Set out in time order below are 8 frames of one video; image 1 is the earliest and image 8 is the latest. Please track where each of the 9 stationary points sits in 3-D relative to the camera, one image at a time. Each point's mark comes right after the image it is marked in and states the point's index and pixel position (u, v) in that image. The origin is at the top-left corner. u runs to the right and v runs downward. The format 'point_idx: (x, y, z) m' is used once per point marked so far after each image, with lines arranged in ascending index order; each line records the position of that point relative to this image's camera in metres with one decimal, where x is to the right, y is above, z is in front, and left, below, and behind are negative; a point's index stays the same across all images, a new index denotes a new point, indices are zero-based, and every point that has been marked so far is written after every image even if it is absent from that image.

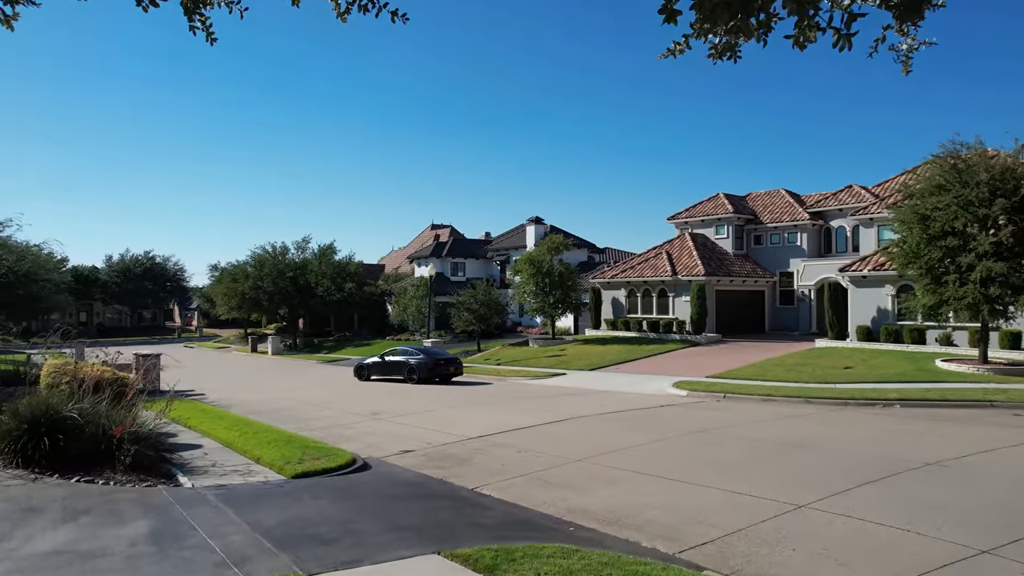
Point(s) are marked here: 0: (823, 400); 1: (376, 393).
0: (+7.0, -2.6, +14.7) m
1: (-4.0, -3.2, +19.5) m
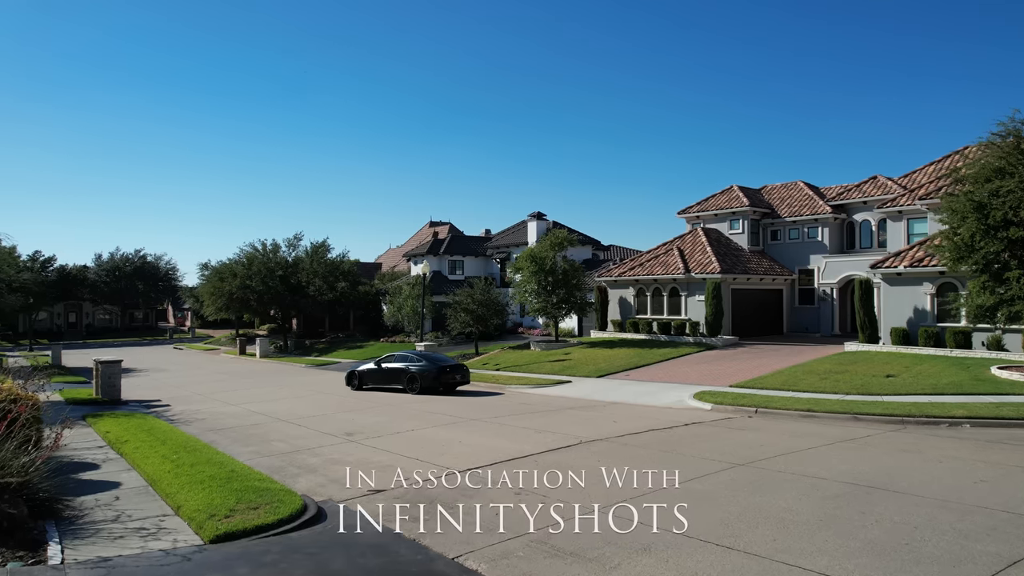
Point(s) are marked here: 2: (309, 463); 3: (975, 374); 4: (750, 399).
0: (+7.0, -2.5, +12.5) m
1: (-4.0, -3.2, +17.3) m
2: (-3.3, -2.8, +10.7) m
3: (+11.6, -2.2, +16.4) m
4: (+5.4, -2.5, +15.0) m
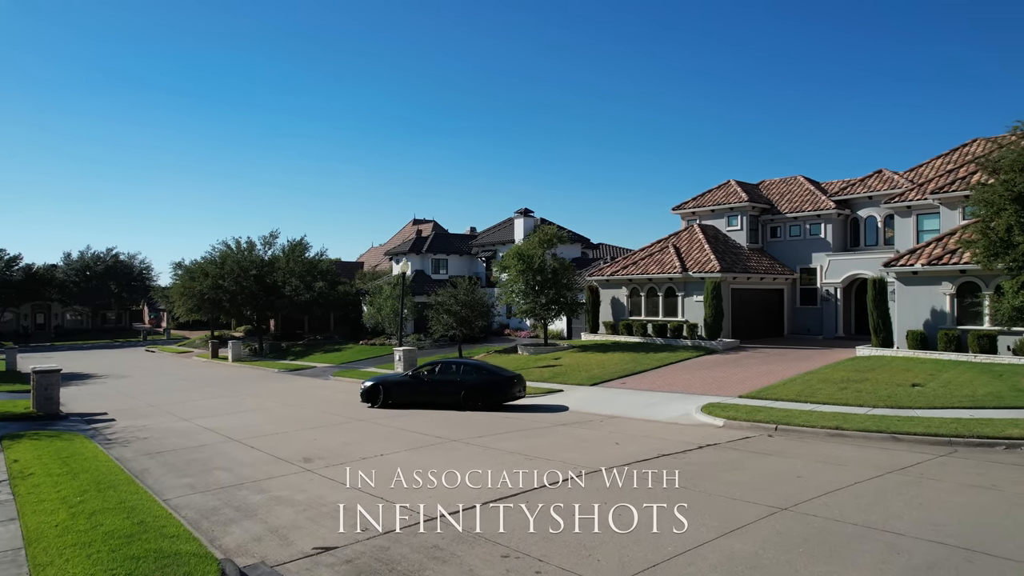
0: (+6.7, -2.5, +10.8) m
1: (-4.3, -3.2, +15.4) m
2: (-3.5, -2.9, +8.8) m
3: (+11.3, -2.2, +14.8) m
4: (+5.2, -2.5, +13.3) m
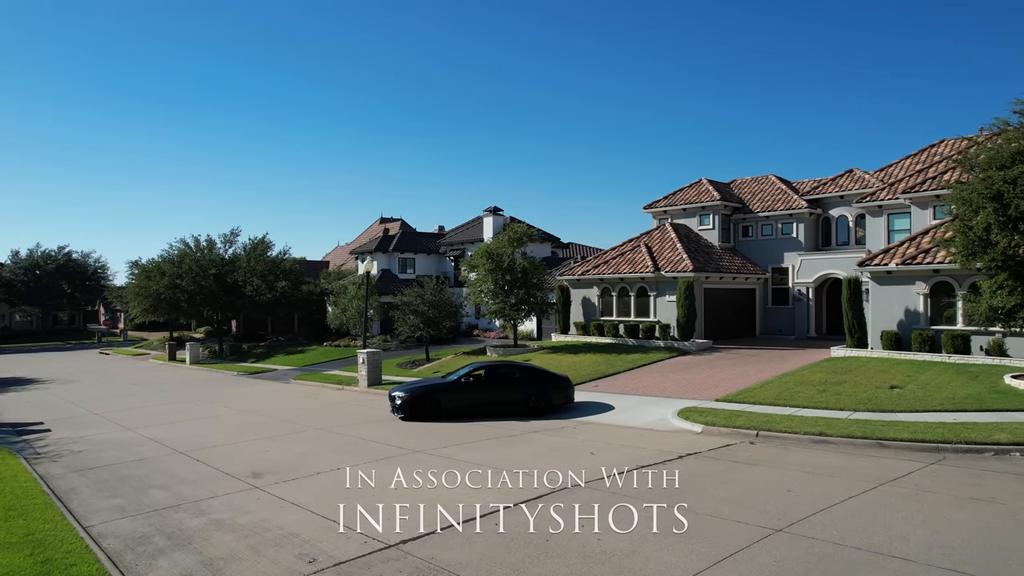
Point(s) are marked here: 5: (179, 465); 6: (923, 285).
0: (+6.3, -2.5, +10.3) m
1: (-5.0, -3.2, +14.4) m
2: (-3.9, -2.8, +7.8) m
3: (+10.6, -2.2, +14.5) m
4: (+4.6, -2.5, +12.7) m
5: (-5.7, -3.0, +11.3) m
6: (+11.8, +0.1, +18.8) m
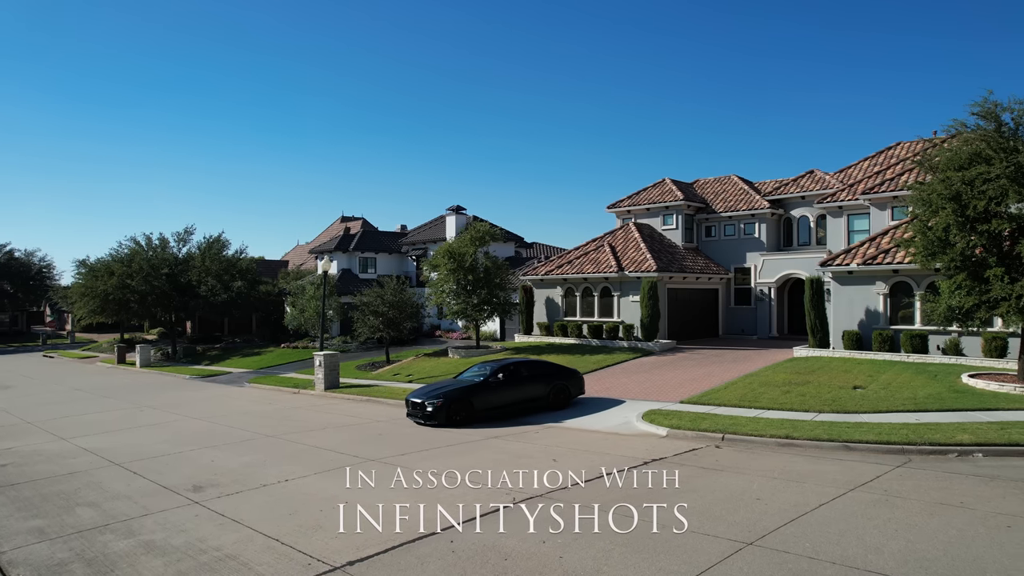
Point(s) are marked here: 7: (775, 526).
0: (+5.6, -2.5, +10.2) m
1: (-5.8, -3.2, +13.6) m
2: (-4.4, -2.9, +7.1) m
3: (+9.8, -2.2, +14.6) m
4: (+3.8, -2.5, +12.5) m
5: (-6.4, -3.0, +10.5) m
6: (+10.7, +0.1, +19.0) m
7: (+2.7, -2.4, +6.7) m
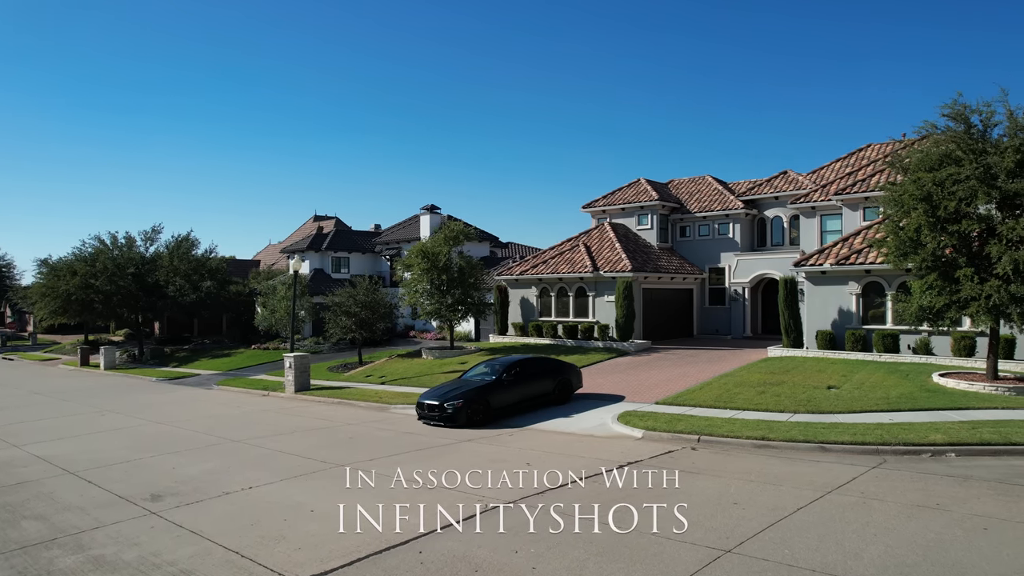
0: (+5.2, -2.5, +10.1) m
1: (-6.4, -3.2, +13.1) m
2: (-4.7, -2.9, +6.7) m
3: (+9.2, -2.2, +14.7) m
4: (+3.3, -2.5, +12.3) m
5: (-6.8, -3.0, +10.0) m
6: (+10.0, +0.1, +19.1) m
7: (+2.4, -2.4, +6.5) m
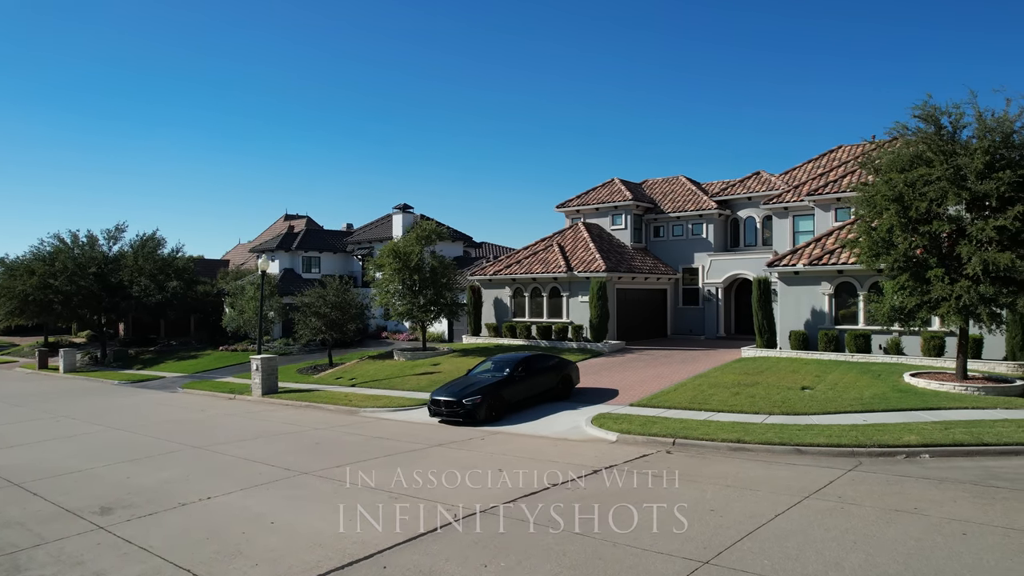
0: (+4.8, -2.6, +10.0) m
1: (-6.9, -3.2, +12.6) m
2: (-5.0, -2.9, +6.2) m
3: (+8.6, -2.2, +14.7) m
4: (+2.8, -2.6, +12.2) m
5: (-7.2, -3.1, +9.4) m
6: (+9.2, +0.1, +19.1) m
7: (+2.1, -2.4, +6.3) m
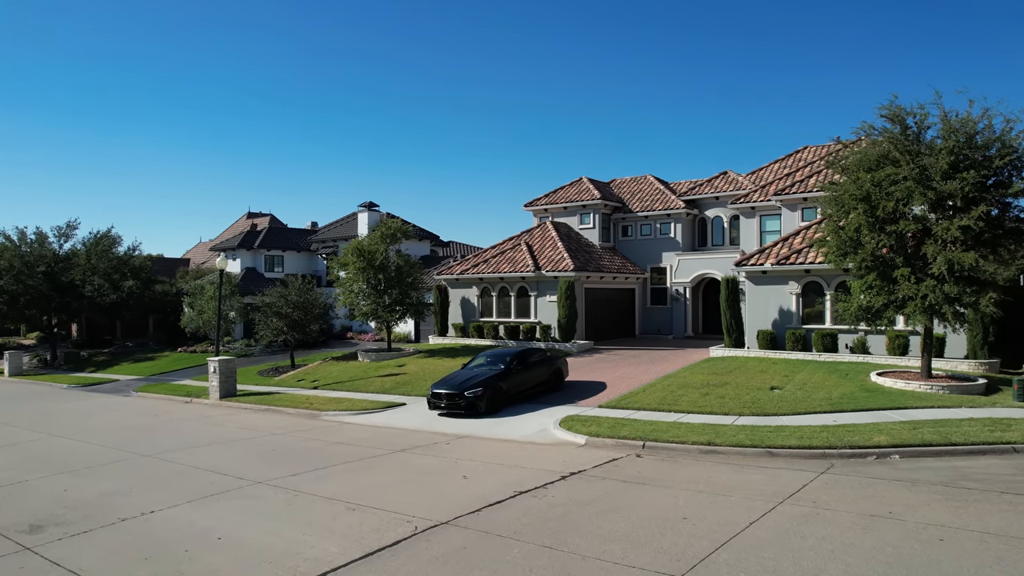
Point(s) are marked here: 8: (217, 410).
0: (+4.3, -2.5, +9.8) m
1: (-7.5, -3.2, +11.8) m
2: (-5.3, -2.8, +5.6) m
3: (+7.8, -2.2, +14.7) m
4: (+2.2, -2.5, +11.9) m
5: (-7.7, -3.0, +8.7) m
6: (+8.3, +0.1, +19.2) m
7: (+1.8, -2.4, +6.0) m
8: (-8.8, -3.7, +19.6) m
